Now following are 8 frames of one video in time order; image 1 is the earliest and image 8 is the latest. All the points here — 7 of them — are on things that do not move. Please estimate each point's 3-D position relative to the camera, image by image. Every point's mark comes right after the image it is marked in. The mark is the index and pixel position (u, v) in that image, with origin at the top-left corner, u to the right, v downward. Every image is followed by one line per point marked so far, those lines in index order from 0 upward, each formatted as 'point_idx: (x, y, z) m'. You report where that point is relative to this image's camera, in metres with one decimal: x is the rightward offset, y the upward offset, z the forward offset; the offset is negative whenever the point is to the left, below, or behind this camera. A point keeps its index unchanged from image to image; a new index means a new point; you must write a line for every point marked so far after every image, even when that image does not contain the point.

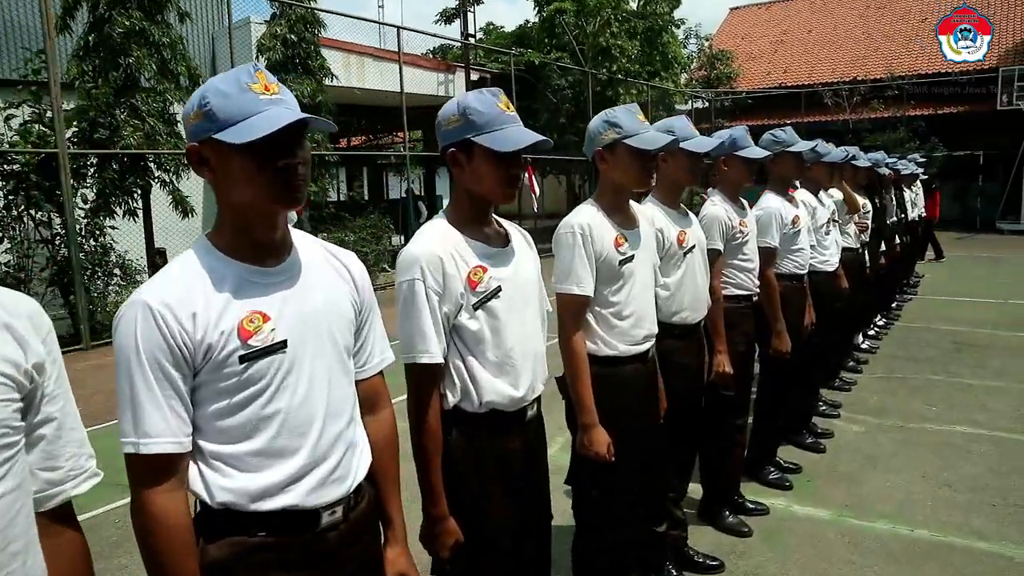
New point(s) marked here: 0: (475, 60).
0: (-0.8, +5.1, +17.1) m
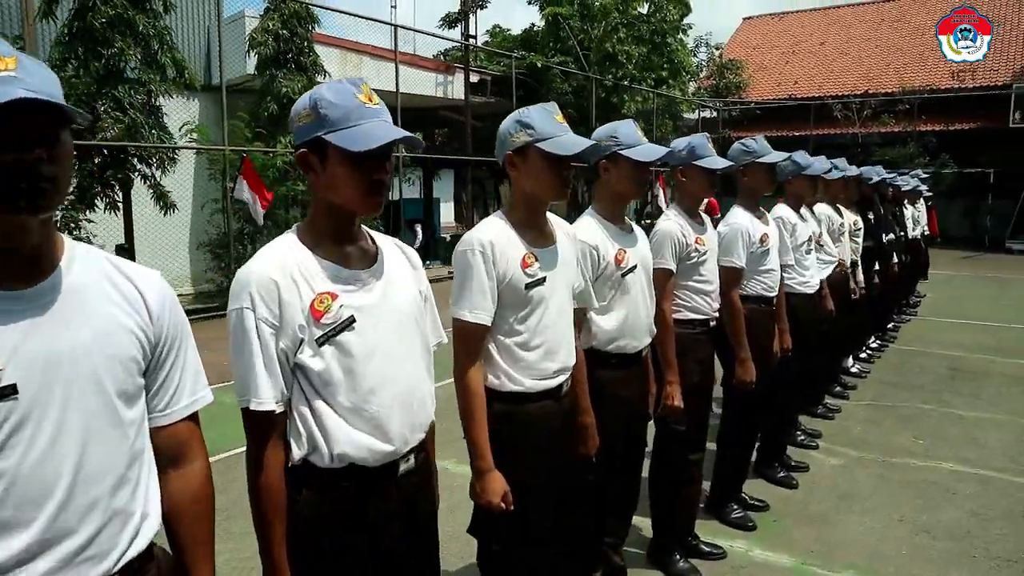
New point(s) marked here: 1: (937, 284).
0: (-0.8, +4.9, +16.8) m
1: (+7.3, +0.1, +13.2) m
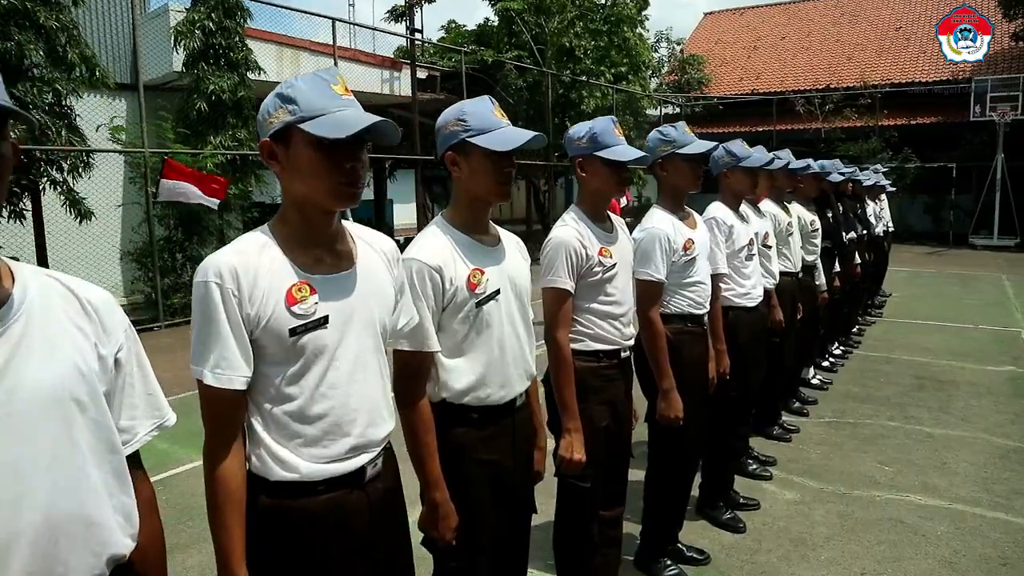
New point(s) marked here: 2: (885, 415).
0: (-1.8, +4.8, +16.1) m
1: (+6.5, +0.1, +12.8) m
2: (+2.7, -0.9, +5.6) m
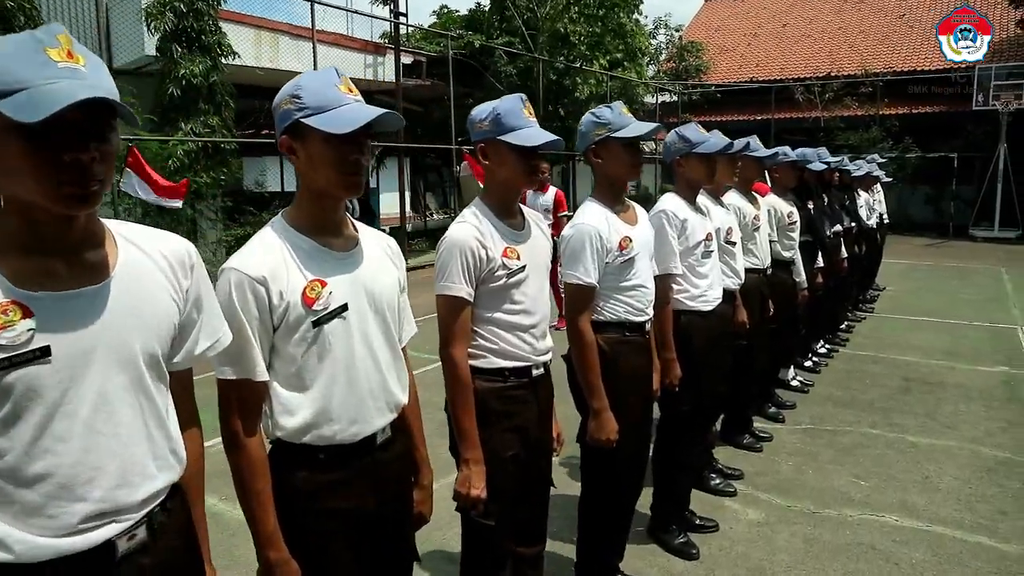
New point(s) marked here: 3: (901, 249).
0: (-2.1, +5.0, +15.6) m
1: (+6.2, +0.2, +12.4) m
2: (+2.4, -0.9, +5.2) m
3: (+7.9, +0.8, +15.5) m
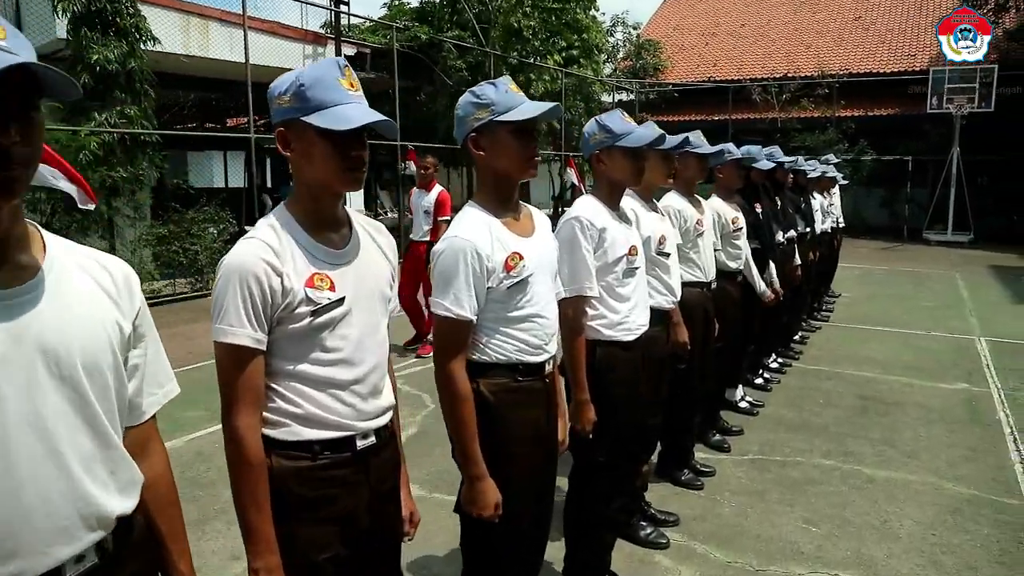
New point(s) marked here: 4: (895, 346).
0: (-3.1, +5.0, +14.9) m
1: (+5.3, +0.1, +12.0) m
2: (+1.9, -1.0, +4.7) m
3: (+6.9, +0.7, +15.2) m
4: (+3.8, -0.6, +7.6) m
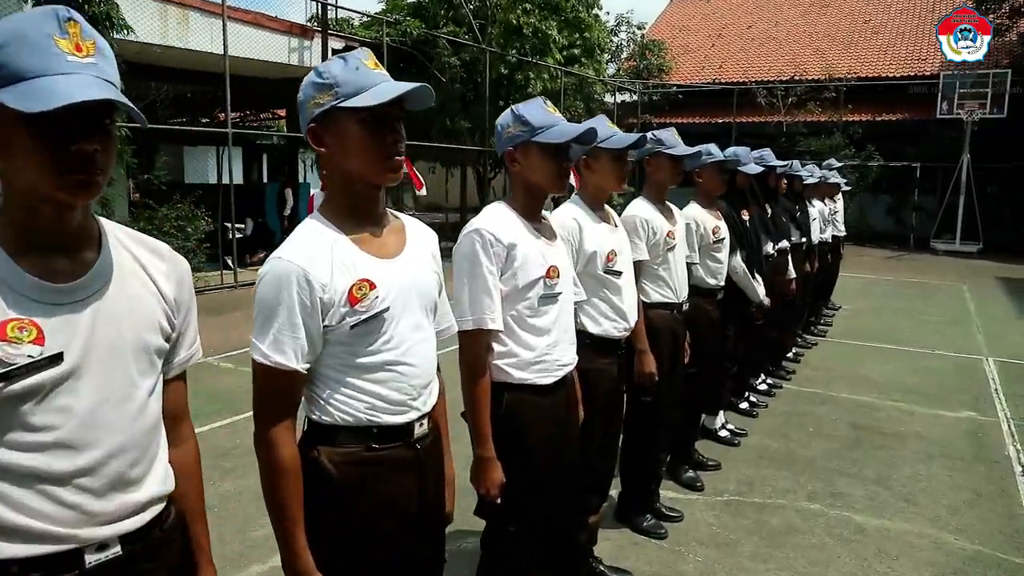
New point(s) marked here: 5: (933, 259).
0: (-3.2, +4.9, +14.4) m
1: (+5.1, 0.0, +11.5) m
2: (+1.6, -1.1, +4.2) m
3: (+6.7, +0.5, +14.7) m
4: (+3.5, -0.7, +7.0) m
5: (+8.3, +0.6, +15.0) m
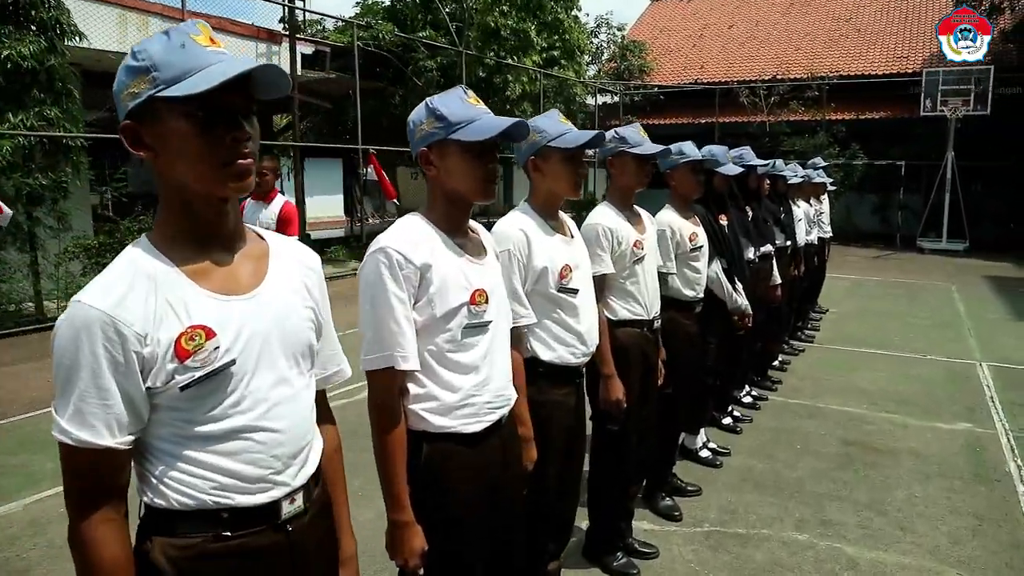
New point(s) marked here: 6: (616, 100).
0: (-3.6, +4.7, +14.1) m
1: (+4.8, -0.1, +11.2) m
2: (+1.4, -1.2, +3.9) m
3: (+6.3, +0.5, +14.4) m
4: (+3.3, -0.7, +6.7) m
5: (+7.9, +0.6, +14.8) m
6: (+2.4, +4.5, +18.1) m
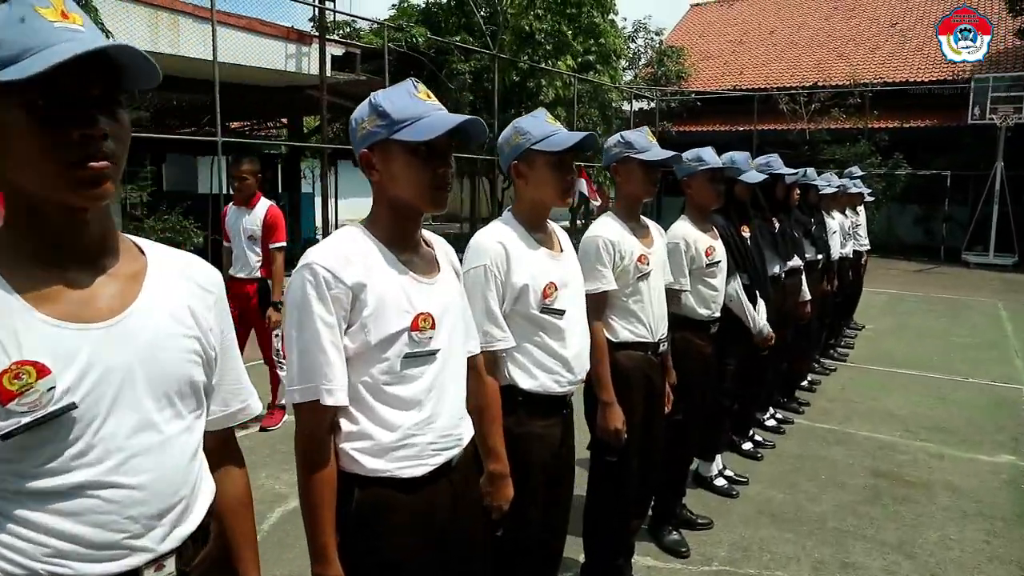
0: (-3.0, +4.7, +14.0) m
1: (+5.1, -0.3, +10.7) m
2: (+1.4, -1.3, +3.6) m
3: (+6.8, +0.2, +13.9) m
4: (+3.4, -0.9, +6.3) m
5: (+8.4, +0.3, +14.2) m
6: (+3.1, +4.3, +17.8) m
